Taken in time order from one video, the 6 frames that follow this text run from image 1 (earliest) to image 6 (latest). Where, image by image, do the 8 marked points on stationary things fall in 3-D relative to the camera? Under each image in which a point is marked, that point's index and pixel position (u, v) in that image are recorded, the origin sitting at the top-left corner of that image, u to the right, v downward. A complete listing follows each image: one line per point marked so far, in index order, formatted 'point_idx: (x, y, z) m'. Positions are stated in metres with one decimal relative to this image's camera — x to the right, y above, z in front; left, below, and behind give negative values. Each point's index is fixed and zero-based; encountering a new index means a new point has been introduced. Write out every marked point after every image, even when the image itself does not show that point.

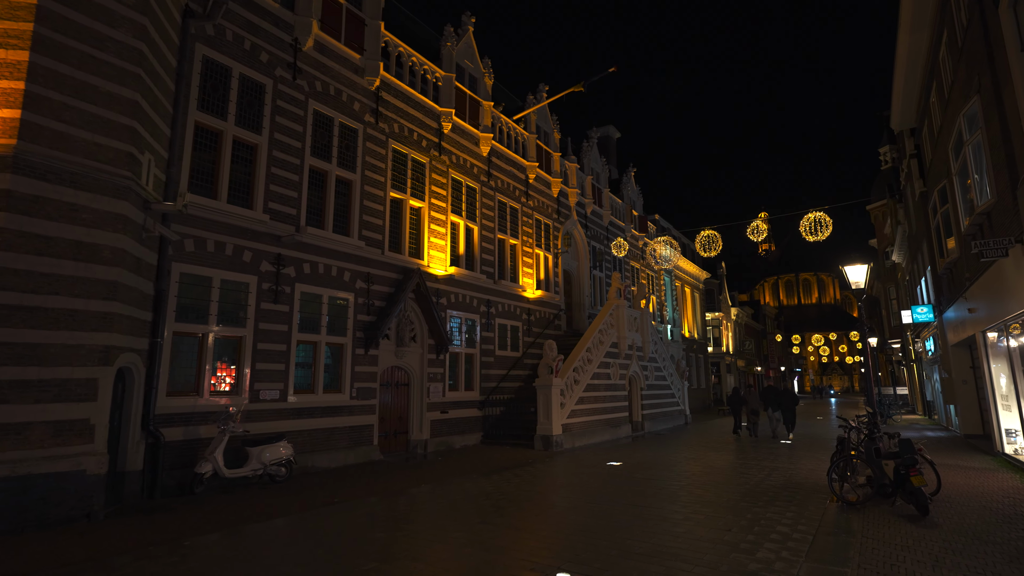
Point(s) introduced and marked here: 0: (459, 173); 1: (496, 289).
0: (-1.5, +3.3, +16.4) m
1: (-0.5, -0.1, +17.4) m
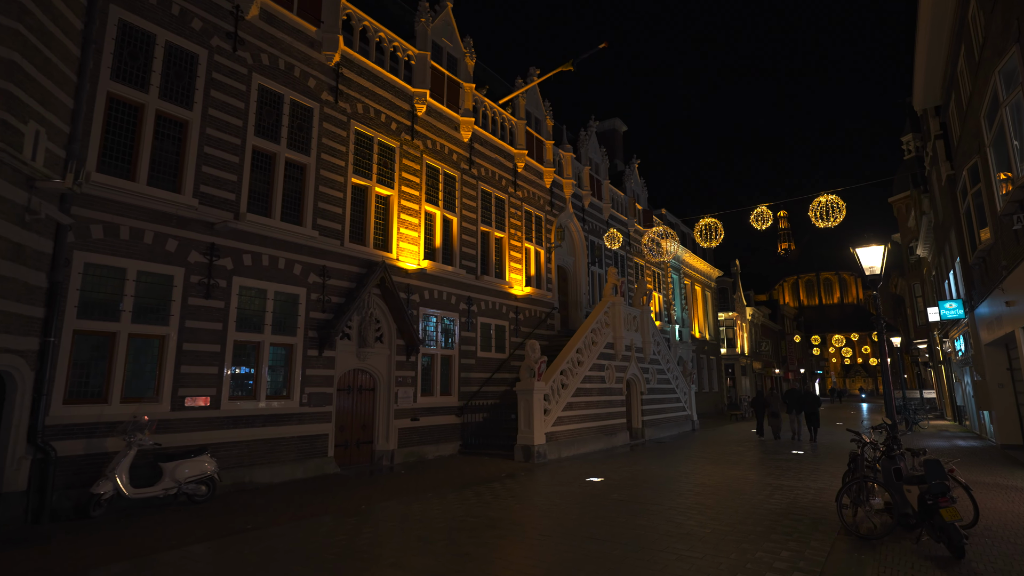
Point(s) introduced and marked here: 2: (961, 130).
0: (-2.0, +3.4, +15.1) m
1: (-0.9, +0.1, +16.1) m
2: (+11.0, +3.9, +13.9) m
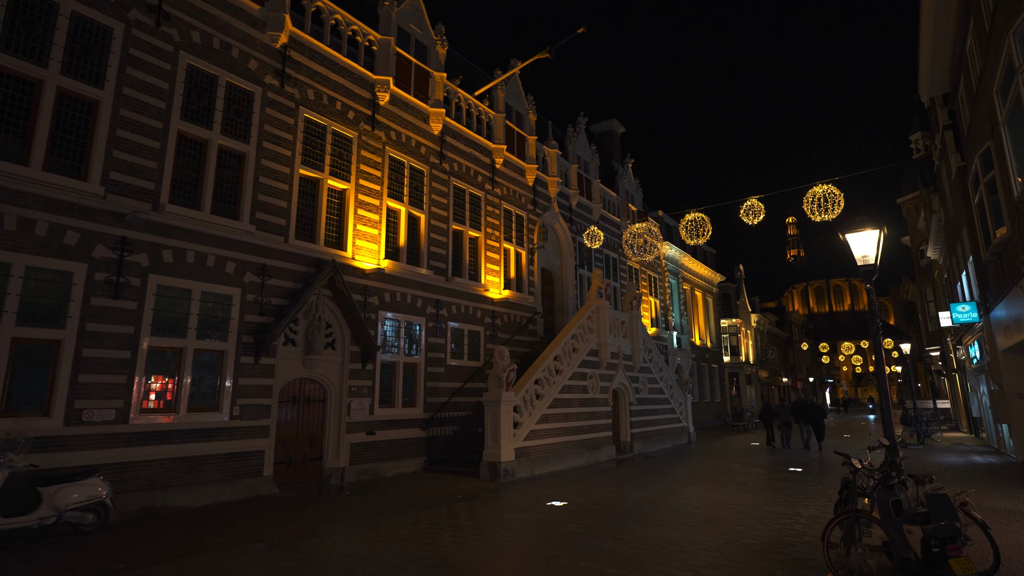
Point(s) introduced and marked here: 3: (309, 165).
0: (-2.8, +3.4, +14.1) m
1: (-1.7, 0.0, +14.9) m
2: (+10.2, +3.9, +12.6) m
3: (-4.3, +2.6, +11.9) m
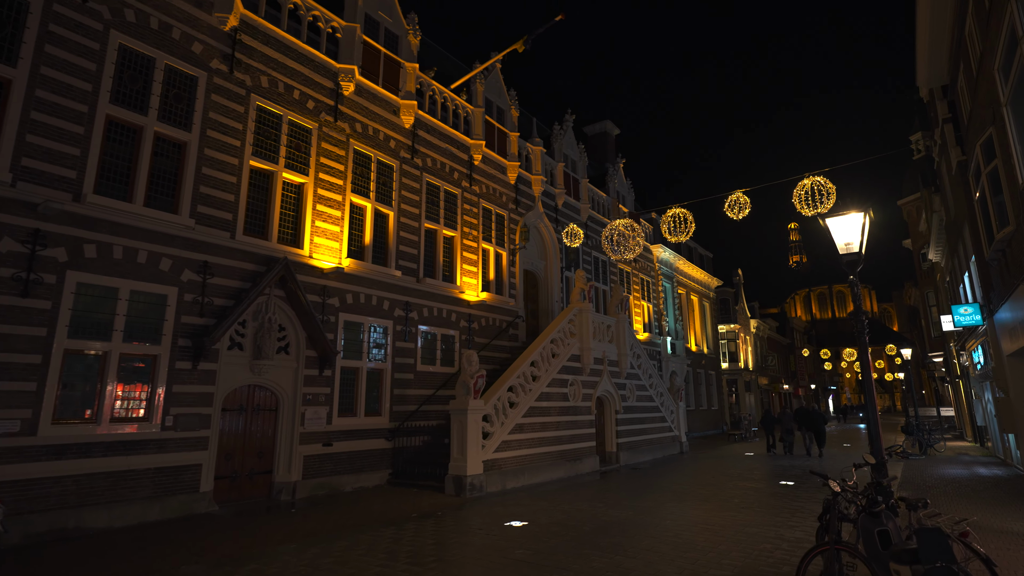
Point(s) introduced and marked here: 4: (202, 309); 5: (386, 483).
0: (-3.4, +3.3, +13.3) m
1: (-2.3, 0.0, +14.1) m
2: (+9.6, +3.9, +11.8) m
3: (-4.9, +2.6, +11.1) m
4: (-5.3, -0.3, +9.7) m
5: (-2.8, -4.3, +12.4) m
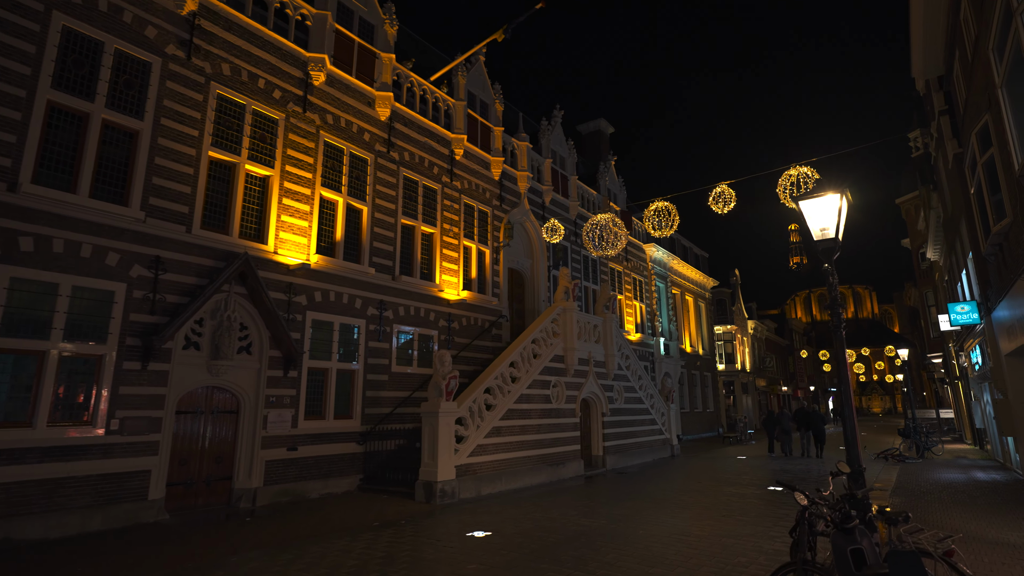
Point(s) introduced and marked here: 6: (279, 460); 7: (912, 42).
0: (-3.9, +3.4, +12.8) m
1: (-2.8, 0.0, +13.6) m
2: (+9.1, +3.9, +11.3) m
3: (-5.4, +2.6, +10.6) m
4: (-5.8, -0.3, +9.2) m
5: (-3.3, -4.2, +11.8) m
6: (-4.4, -3.2, +10.7) m
7: (+10.4, +6.3, +14.7) m
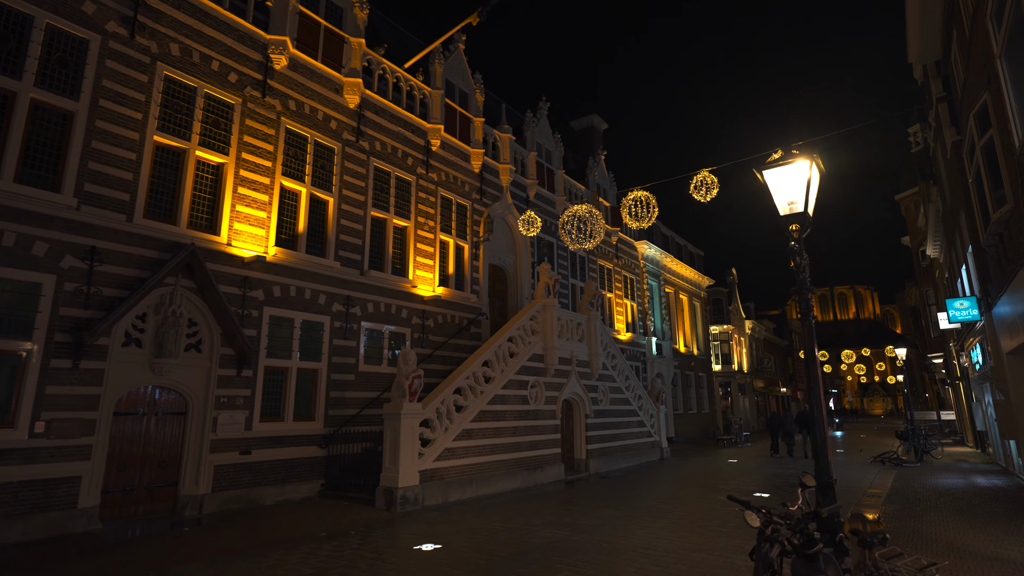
0: (-4.5, +3.5, +12.2) m
1: (-3.4, +0.1, +13.0) m
2: (+8.5, +4.1, +10.6) m
3: (-6.0, +2.7, +10.0) m
4: (-6.4, -0.2, +8.5) m
5: (-3.9, -4.1, +11.2) m
6: (-5.0, -3.1, +10.0) m
7: (+9.8, +6.5, +14.0) m
